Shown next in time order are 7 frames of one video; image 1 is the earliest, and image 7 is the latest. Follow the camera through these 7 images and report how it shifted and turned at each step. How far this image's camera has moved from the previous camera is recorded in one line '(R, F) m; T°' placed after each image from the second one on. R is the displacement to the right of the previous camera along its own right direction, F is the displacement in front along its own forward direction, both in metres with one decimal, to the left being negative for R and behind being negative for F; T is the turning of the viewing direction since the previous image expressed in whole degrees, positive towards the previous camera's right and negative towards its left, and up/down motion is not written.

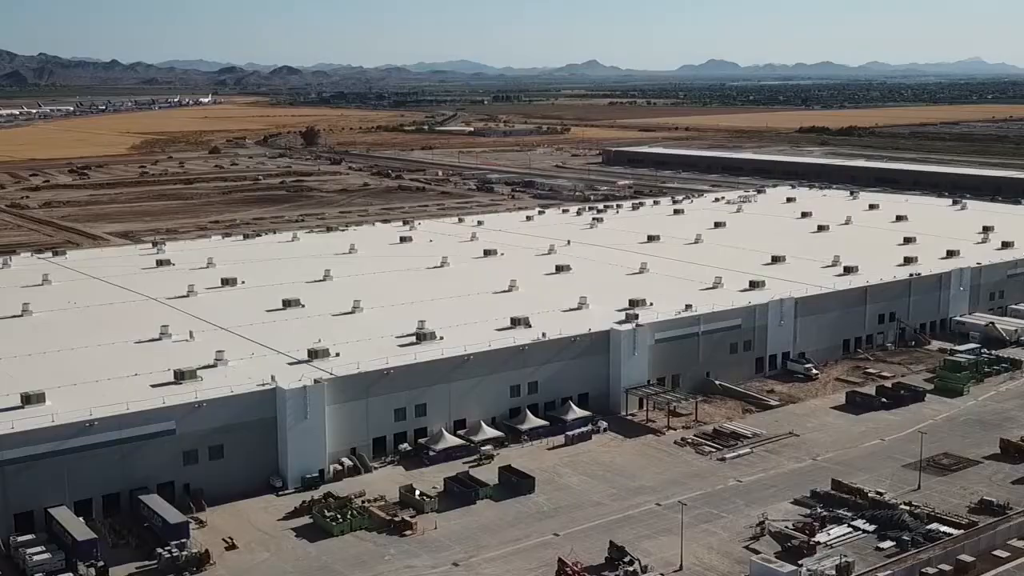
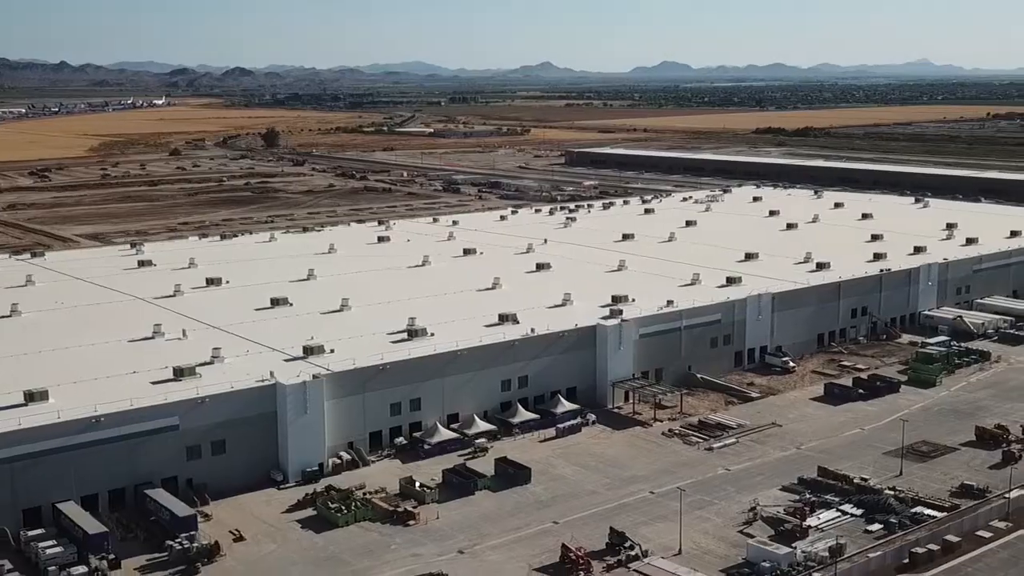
(-1.0, -0.7) m; +2°
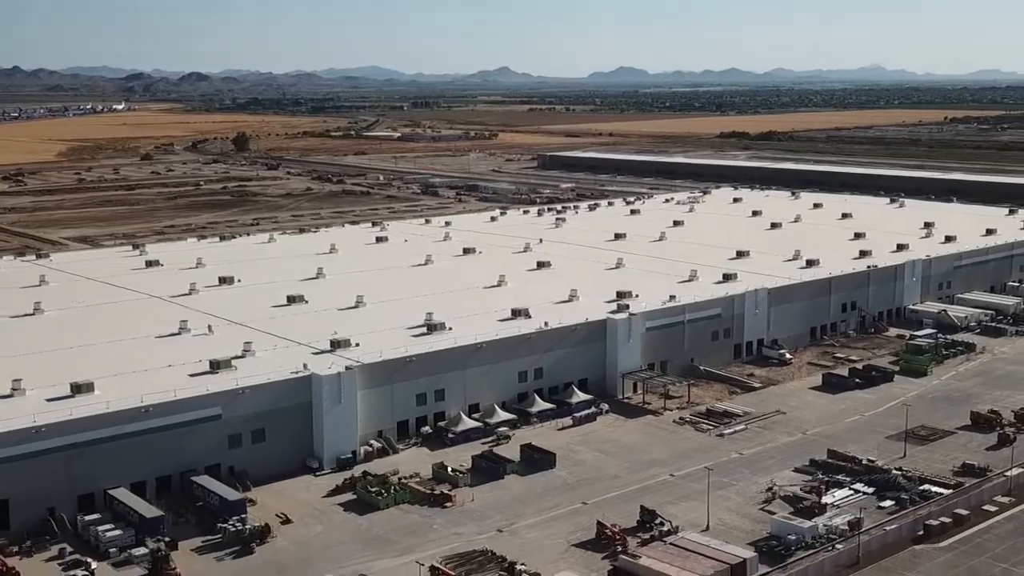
(-1.7, -1.4) m; +2°
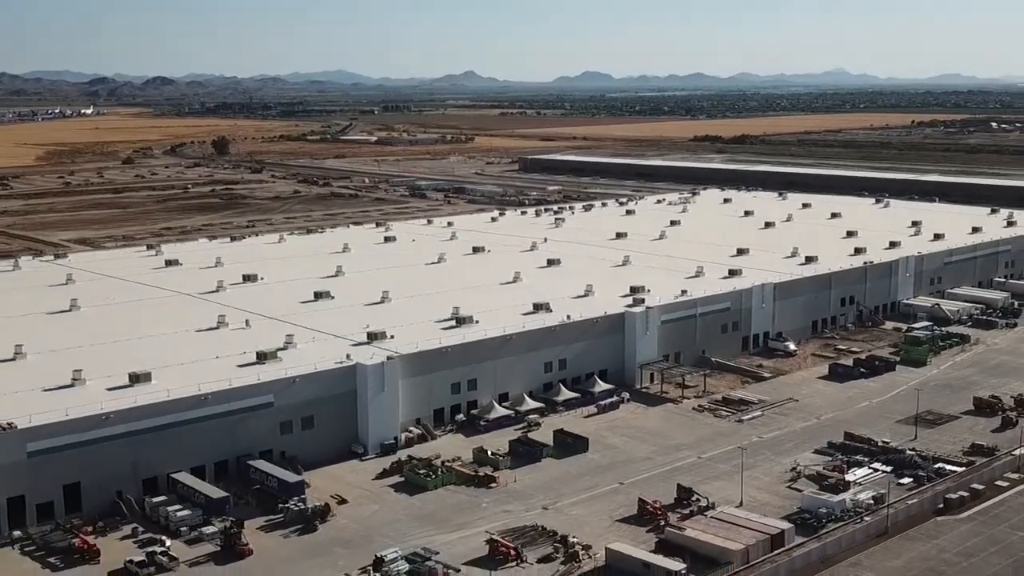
(-1.8, -1.6) m; +2°
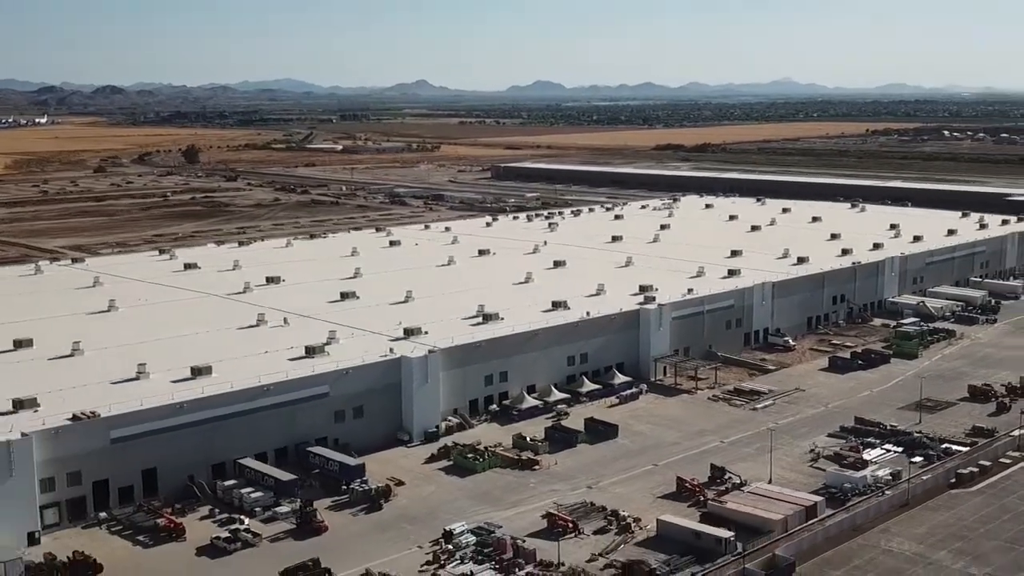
(-2.3, -2.1) m; +2°
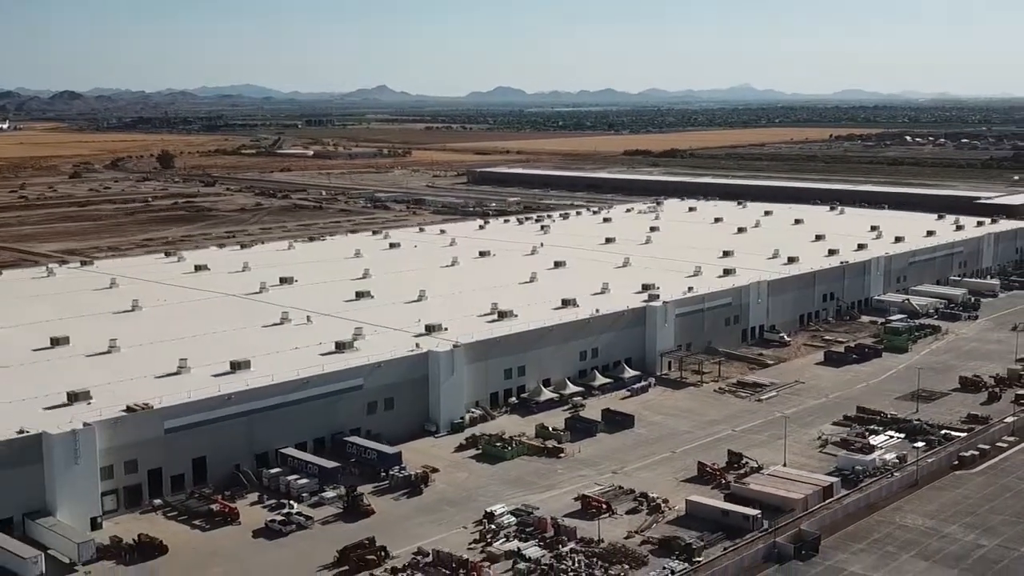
(-1.8, -1.6) m; +2°
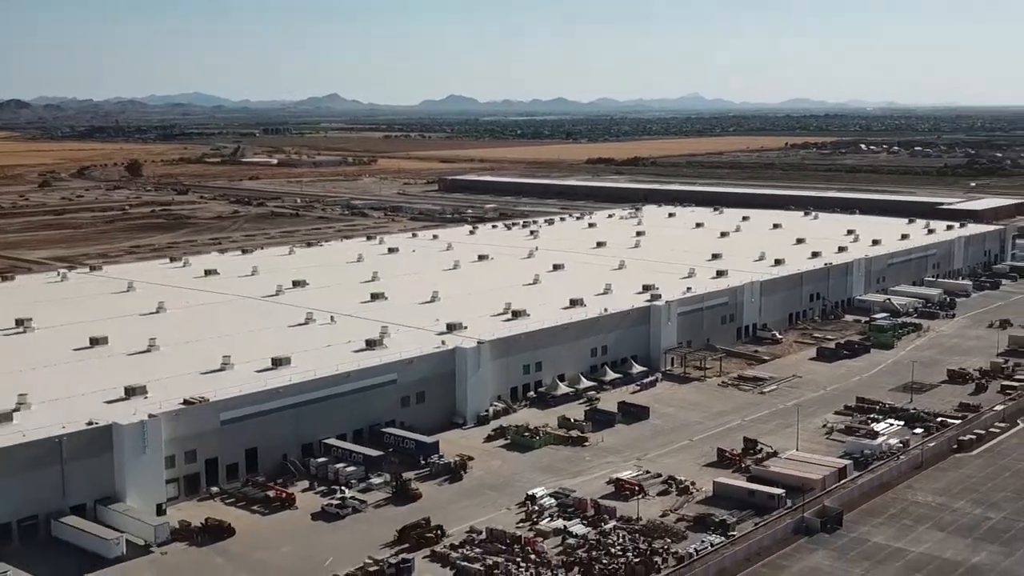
(-2.2, -1.9) m; +2°
